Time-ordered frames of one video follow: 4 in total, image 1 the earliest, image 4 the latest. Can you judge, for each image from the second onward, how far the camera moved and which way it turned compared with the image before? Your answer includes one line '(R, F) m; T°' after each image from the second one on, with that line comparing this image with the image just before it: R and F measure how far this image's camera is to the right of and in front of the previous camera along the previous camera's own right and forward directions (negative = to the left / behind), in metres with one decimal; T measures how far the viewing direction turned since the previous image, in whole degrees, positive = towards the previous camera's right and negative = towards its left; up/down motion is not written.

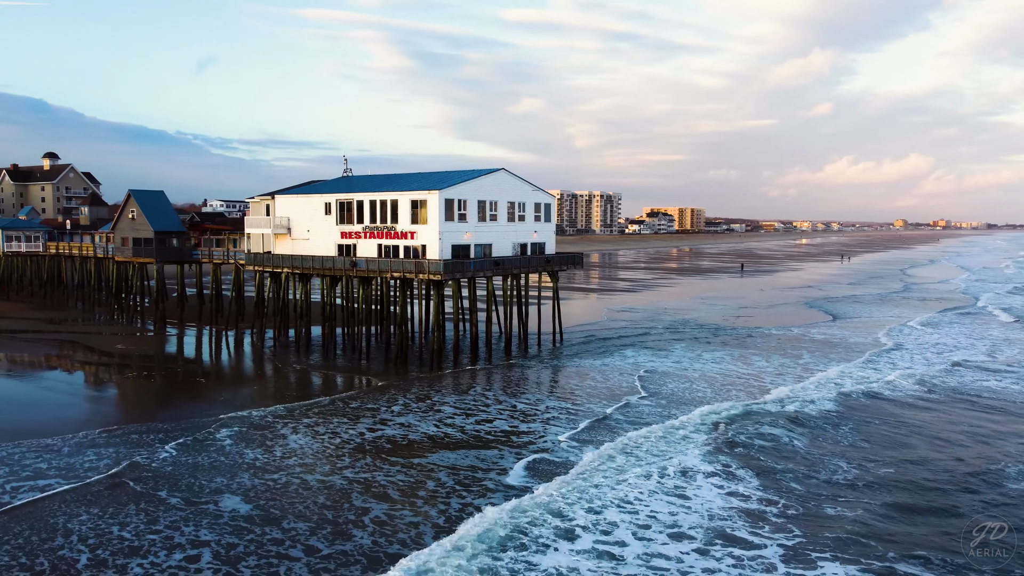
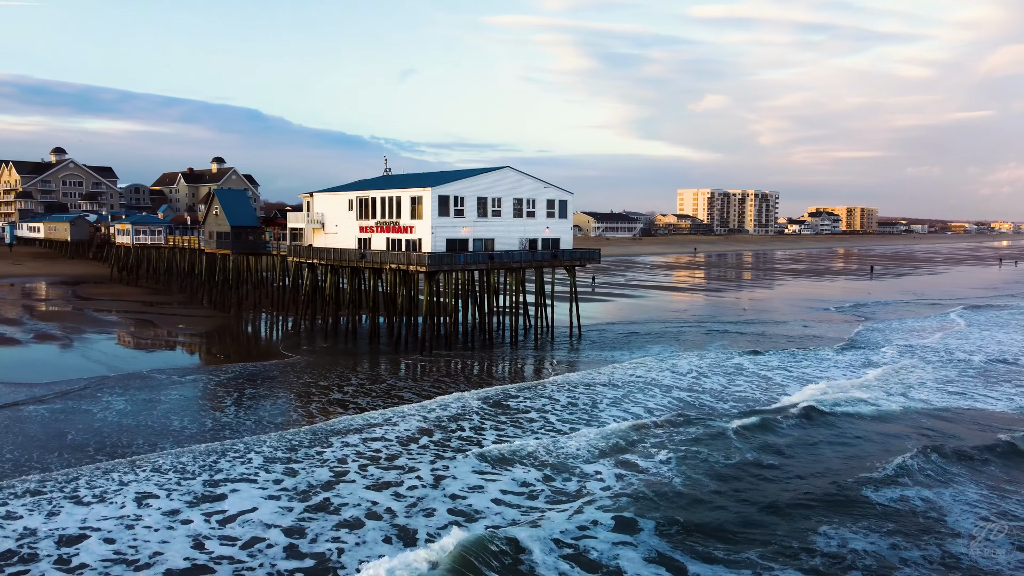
(+4.3, -0.6) m; -9°
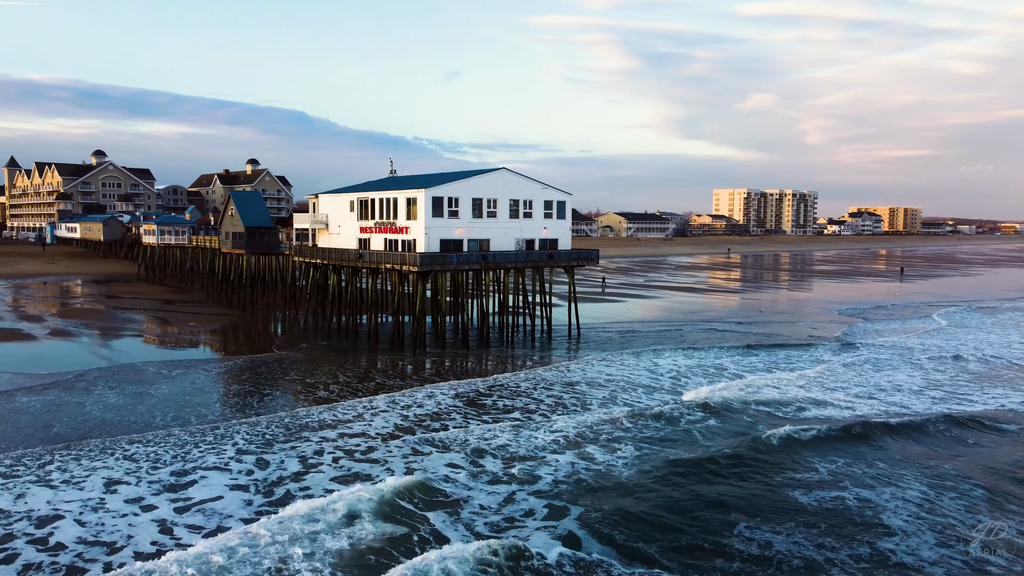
(+1.2, -0.3) m; -2°
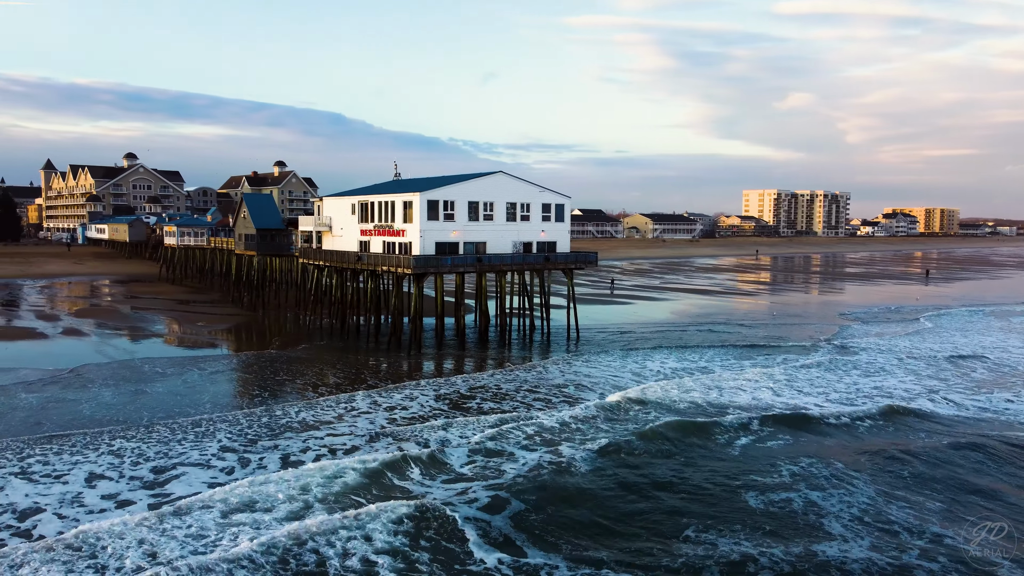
(+1.0, -0.3) m; -2°
